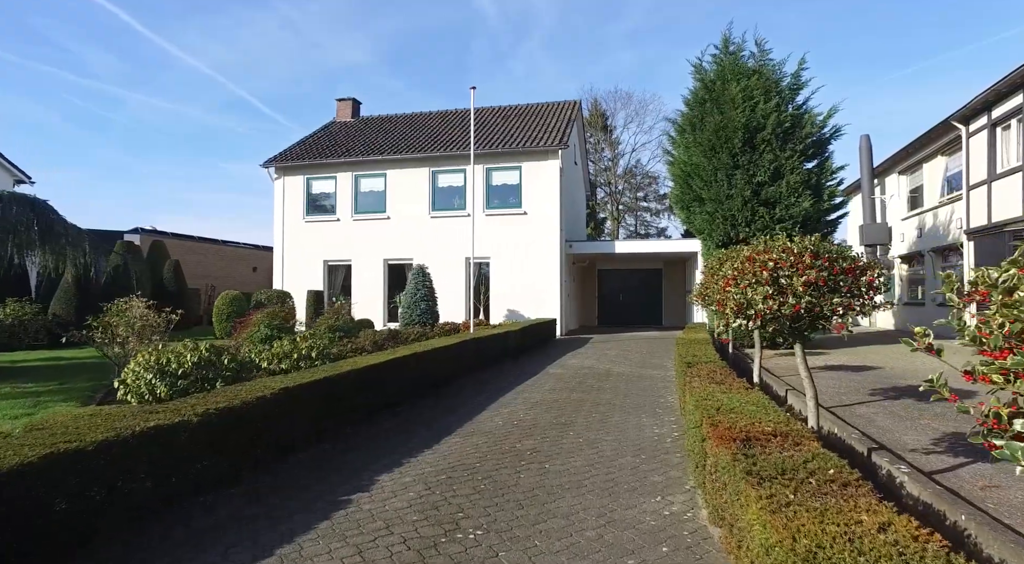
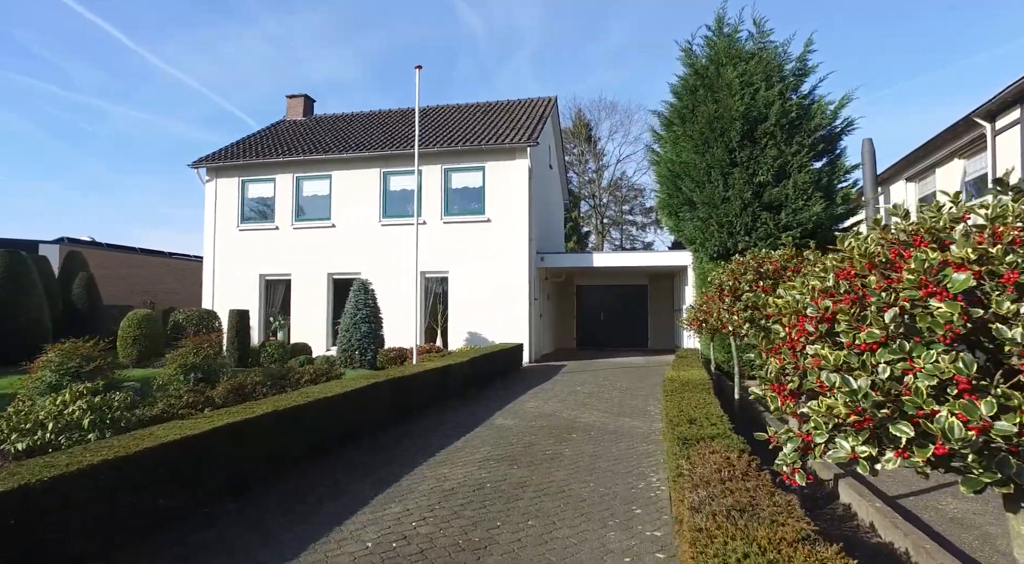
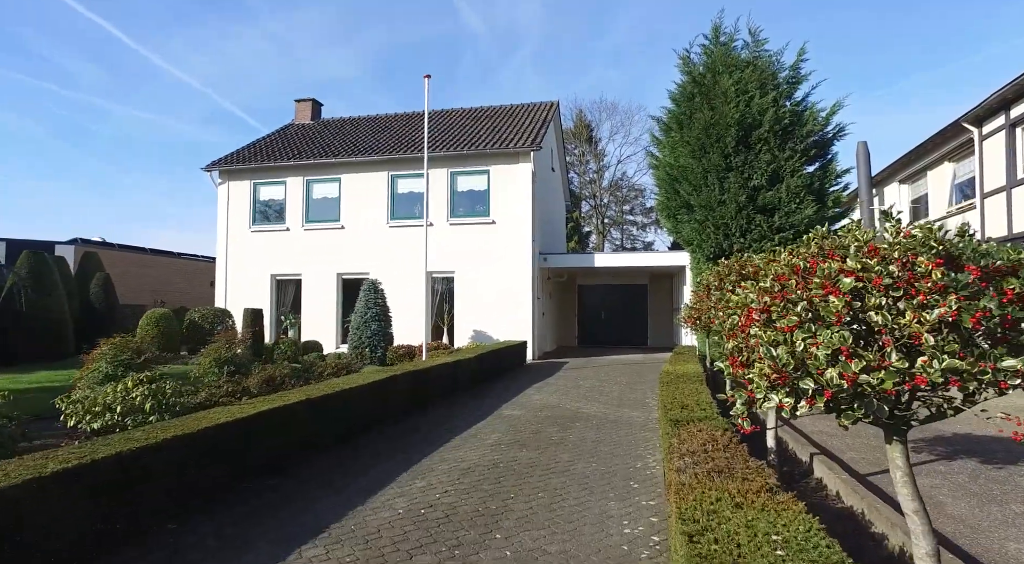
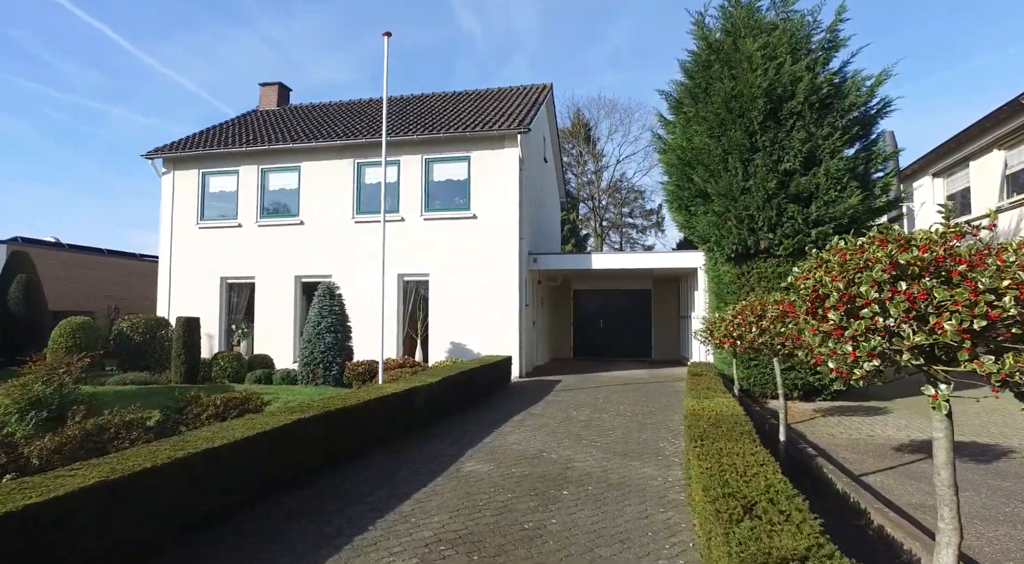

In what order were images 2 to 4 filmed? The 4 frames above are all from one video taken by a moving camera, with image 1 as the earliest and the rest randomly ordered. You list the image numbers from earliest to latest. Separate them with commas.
3, 2, 4
